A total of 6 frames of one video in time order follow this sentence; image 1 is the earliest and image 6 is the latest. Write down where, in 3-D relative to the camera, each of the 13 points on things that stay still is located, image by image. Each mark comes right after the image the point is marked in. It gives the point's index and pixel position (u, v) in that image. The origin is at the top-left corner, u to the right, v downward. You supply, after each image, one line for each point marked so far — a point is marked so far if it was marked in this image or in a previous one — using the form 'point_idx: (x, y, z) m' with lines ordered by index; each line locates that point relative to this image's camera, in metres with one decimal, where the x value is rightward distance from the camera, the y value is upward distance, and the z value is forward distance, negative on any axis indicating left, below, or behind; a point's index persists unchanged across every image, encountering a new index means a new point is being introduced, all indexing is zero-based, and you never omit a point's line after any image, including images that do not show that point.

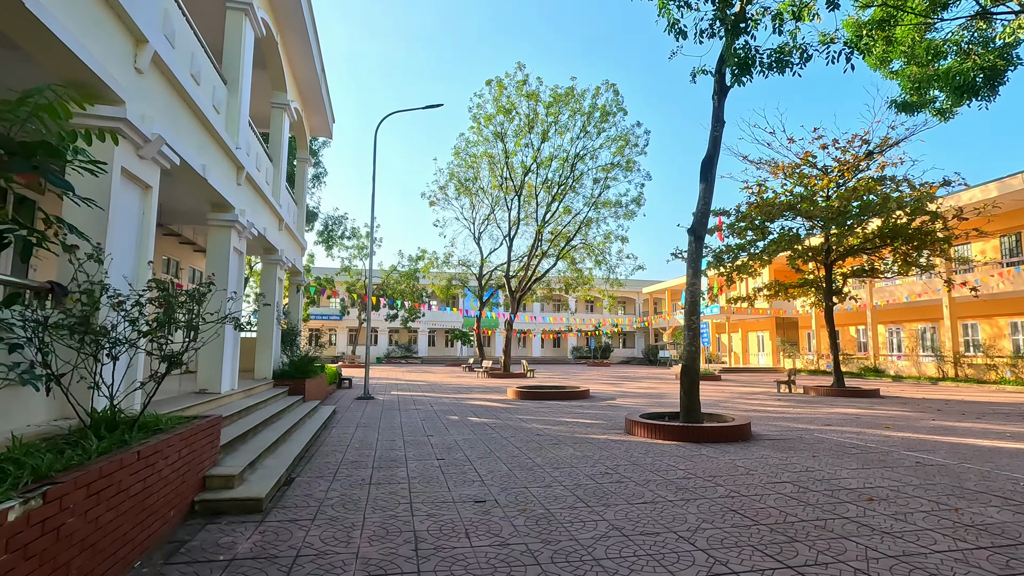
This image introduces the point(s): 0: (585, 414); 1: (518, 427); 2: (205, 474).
0: (+1.5, -2.6, +11.7) m
1: (+0.1, -2.4, +10.0) m
2: (-2.6, -1.6, +4.8) m
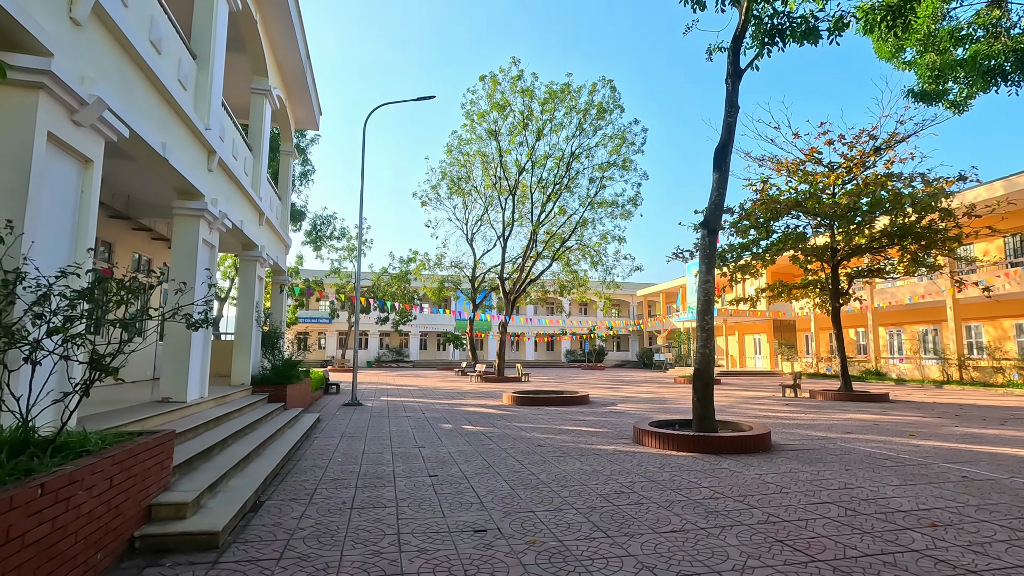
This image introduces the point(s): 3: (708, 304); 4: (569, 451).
0: (+1.5, -2.6, +11.0) m
1: (+0.1, -2.4, +9.2) m
2: (-2.5, -1.5, +4.0) m
3: (+3.0, -0.2, +8.7) m
4: (+0.8, -2.3, +7.8) m
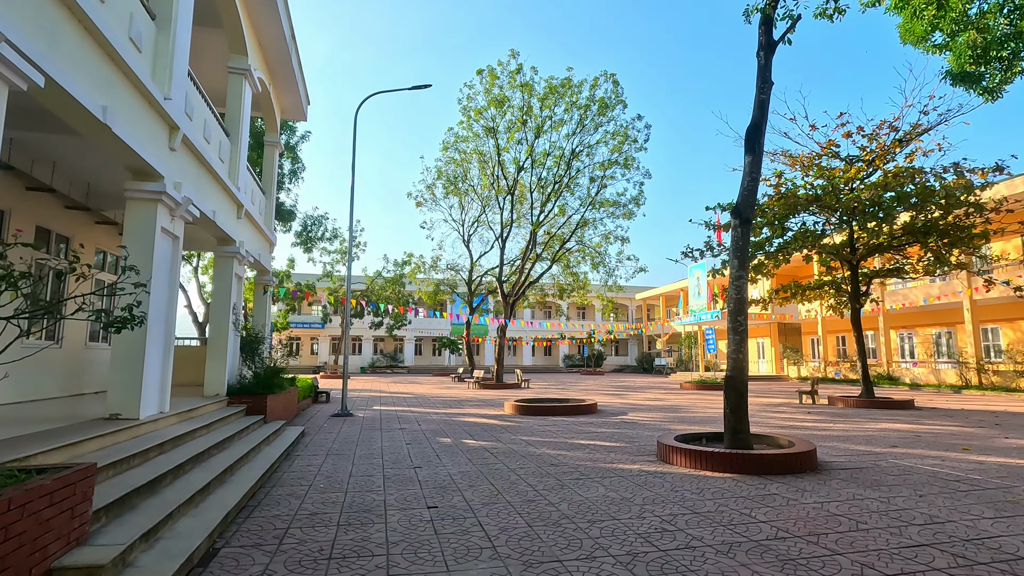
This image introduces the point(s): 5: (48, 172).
0: (+1.6, -2.6, +10.0) m
1: (+0.2, -2.4, +8.2) m
2: (-2.4, -1.4, +3.0) m
3: (+3.1, -0.2, +7.7) m
4: (+0.9, -2.2, +6.8) m
5: (-6.0, +1.5, +7.3) m
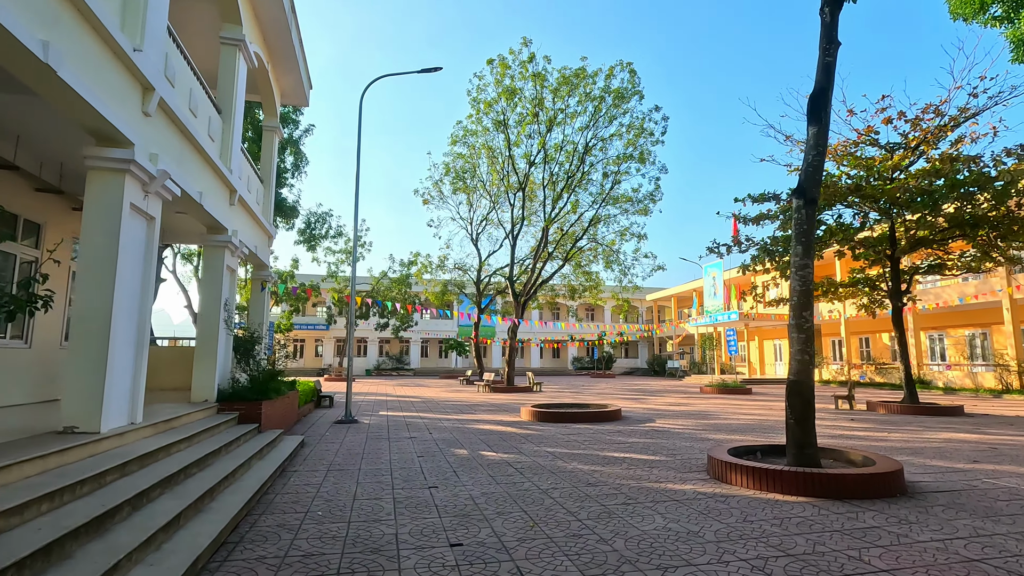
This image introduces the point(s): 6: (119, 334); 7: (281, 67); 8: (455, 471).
0: (+1.9, -2.5, +8.9) m
1: (+0.5, -2.3, +7.2) m
2: (-2.1, -1.3, +1.9) m
3: (+3.4, -0.1, +6.6) m
4: (+1.2, -2.1, +5.8) m
5: (-5.6, +1.6, +6.4) m
6: (-3.6, -0.4, +5.2) m
7: (-5.1, +4.9, +12.6) m
8: (-0.7, -2.3, +7.0) m
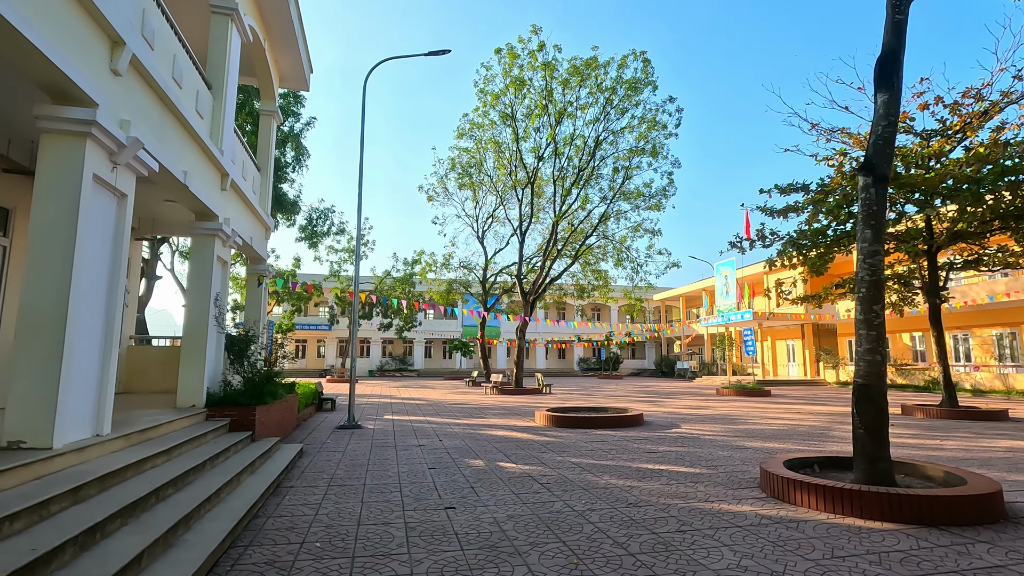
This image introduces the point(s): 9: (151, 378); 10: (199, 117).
0: (+2.2, -2.4, +8.1) m
1: (+0.8, -2.2, +6.3) m
2: (-1.8, -1.2, +1.1) m
3: (+3.7, 0.0, +5.8) m
4: (+1.5, -2.0, +4.9) m
5: (-5.4, +1.7, +5.5) m
6: (-3.3, -0.3, +4.4) m
7: (-4.8, +5.0, +11.8) m
8: (-0.4, -2.2, +6.2) m
9: (-6.7, -1.7, +10.5) m
10: (-4.0, +2.2, +7.3) m
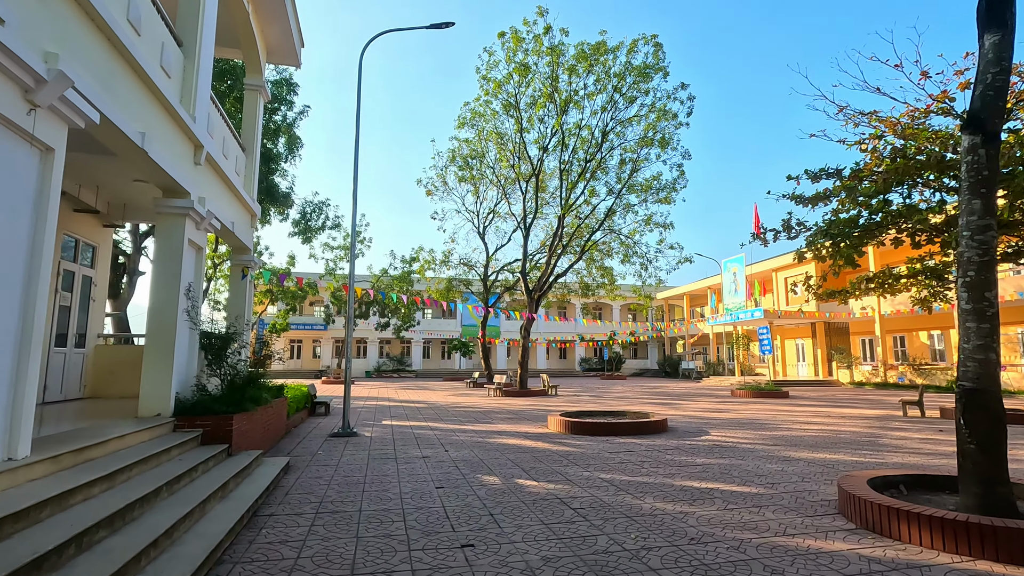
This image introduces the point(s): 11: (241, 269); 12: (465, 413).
0: (+2.4, -2.2, +7.0) m
1: (+1.1, -2.0, +5.2) m
2: (-1.6, -1.1, 0.0) m
3: (+4.0, +0.1, +4.7) m
4: (+1.8, -1.9, +3.8) m
5: (-5.1, +1.8, +4.4) m
6: (-3.1, -0.2, +3.3) m
7: (-4.6, +5.1, +10.7) m
8: (-0.2, -2.0, +5.1) m
9: (-6.4, -1.5, +9.3) m
10: (-3.8, +2.3, +6.2) m
11: (-5.1, +0.3, +10.7) m
12: (-1.2, -3.3, +14.8) m
